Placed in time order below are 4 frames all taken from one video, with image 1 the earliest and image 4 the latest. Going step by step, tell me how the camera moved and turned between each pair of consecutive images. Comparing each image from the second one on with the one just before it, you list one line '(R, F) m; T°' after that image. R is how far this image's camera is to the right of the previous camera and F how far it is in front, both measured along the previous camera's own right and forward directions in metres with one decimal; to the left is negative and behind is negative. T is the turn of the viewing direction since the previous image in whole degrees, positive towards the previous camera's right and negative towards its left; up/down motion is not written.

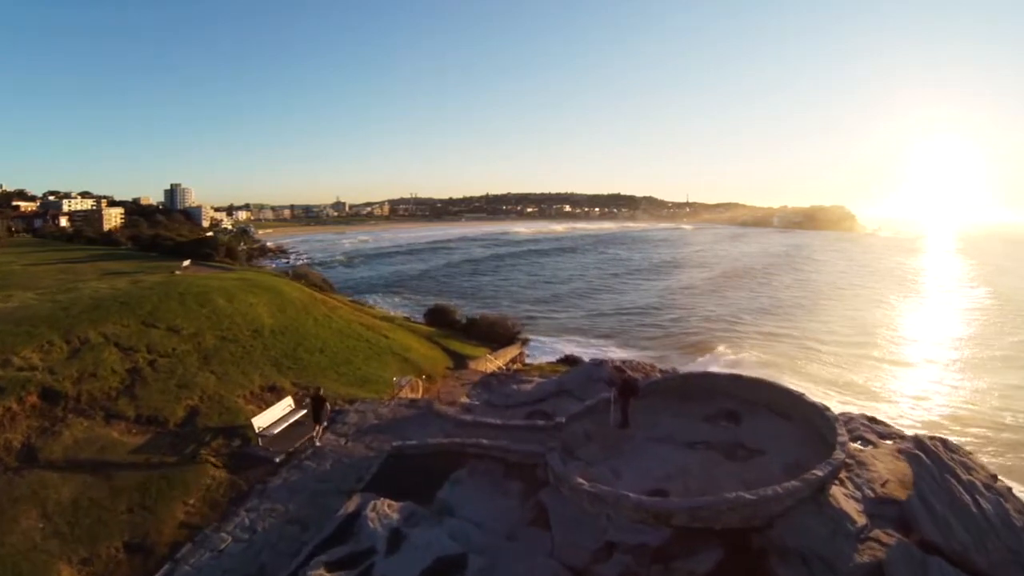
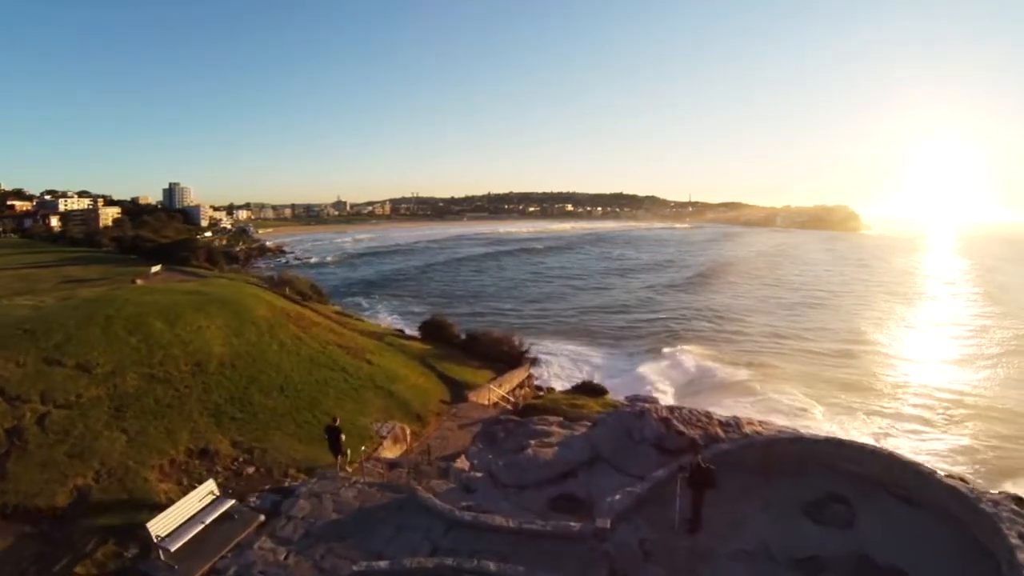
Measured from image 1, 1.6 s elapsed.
(-0.2, +3.5) m; 0°
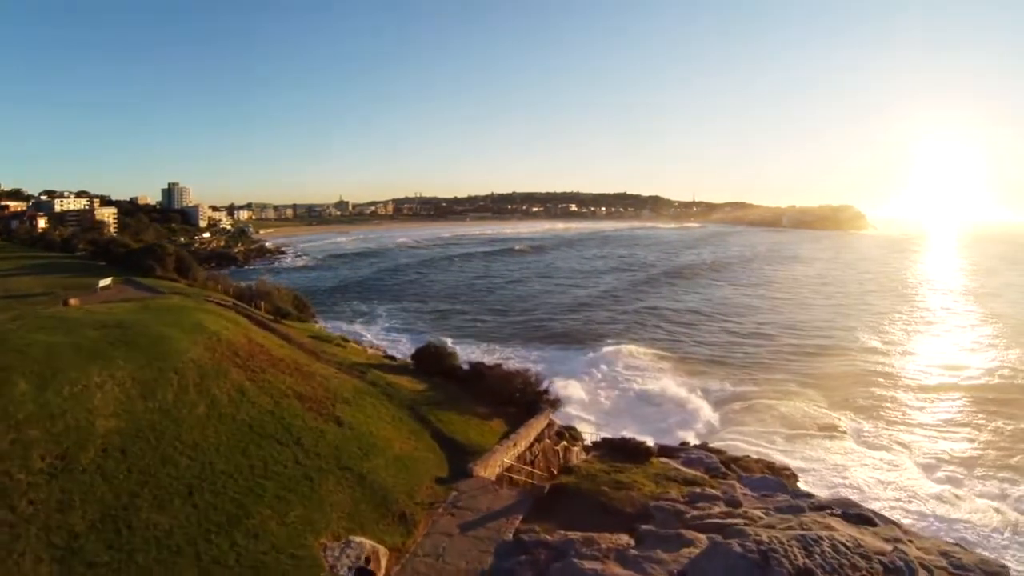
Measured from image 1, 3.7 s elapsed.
(-0.3, +4.4) m; 0°
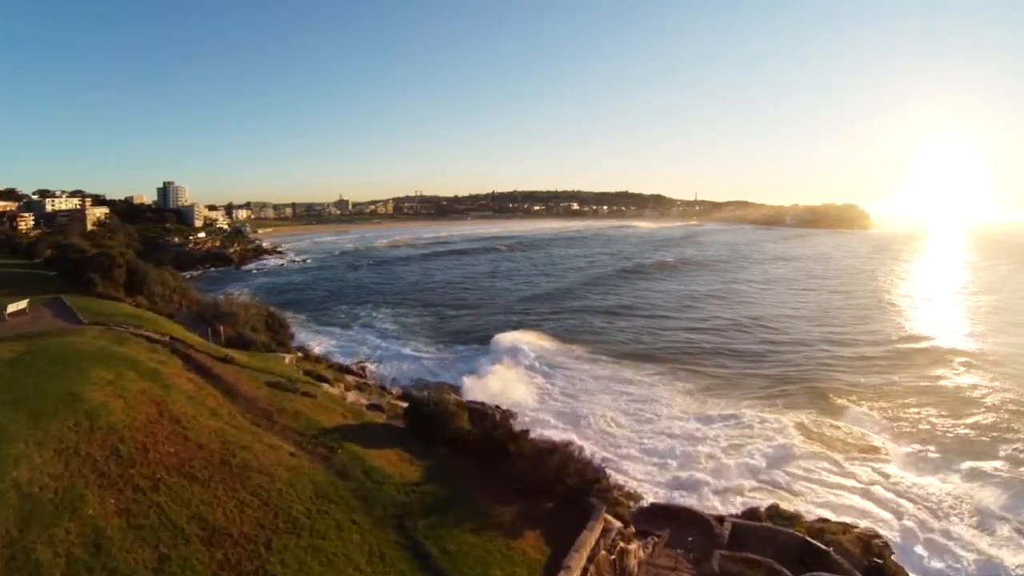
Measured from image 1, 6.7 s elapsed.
(-0.7, +5.3) m; 0°
